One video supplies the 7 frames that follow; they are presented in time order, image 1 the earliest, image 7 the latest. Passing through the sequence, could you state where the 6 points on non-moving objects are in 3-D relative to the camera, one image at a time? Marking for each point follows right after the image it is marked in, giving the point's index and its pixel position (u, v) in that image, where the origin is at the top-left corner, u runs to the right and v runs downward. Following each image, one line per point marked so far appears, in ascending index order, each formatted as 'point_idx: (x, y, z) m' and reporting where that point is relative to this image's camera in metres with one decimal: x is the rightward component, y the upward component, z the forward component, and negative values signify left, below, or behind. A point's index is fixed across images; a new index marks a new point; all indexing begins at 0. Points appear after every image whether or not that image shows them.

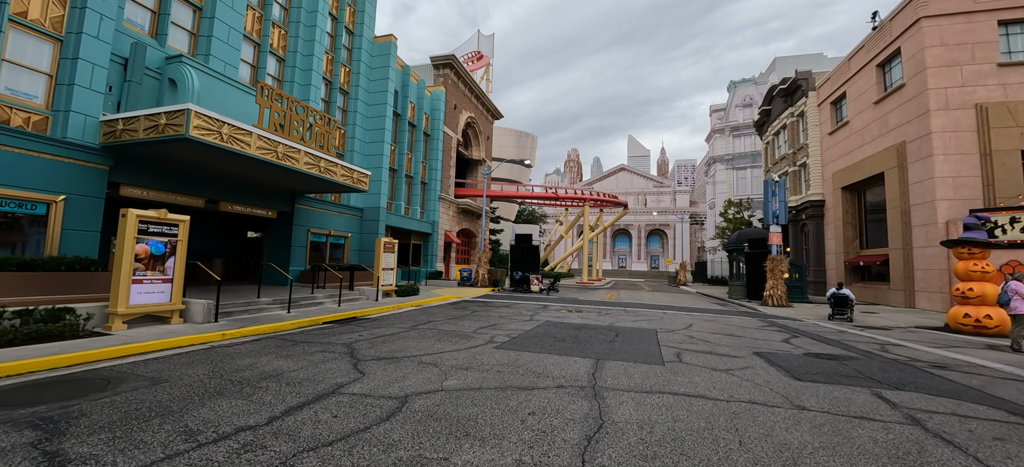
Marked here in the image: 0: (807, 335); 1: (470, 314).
0: (+7.1, -2.4, +9.6) m
1: (-1.2, -2.4, +12.0) m
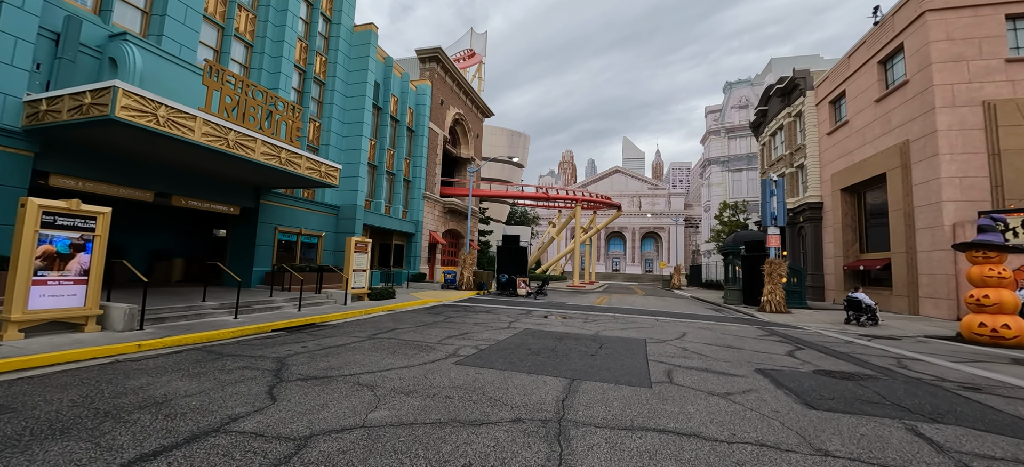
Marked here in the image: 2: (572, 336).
0: (+6.5, -2.4, +8.6) m
1: (-1.9, -2.4, +10.9) m
2: (+1.4, -2.3, +9.0) m
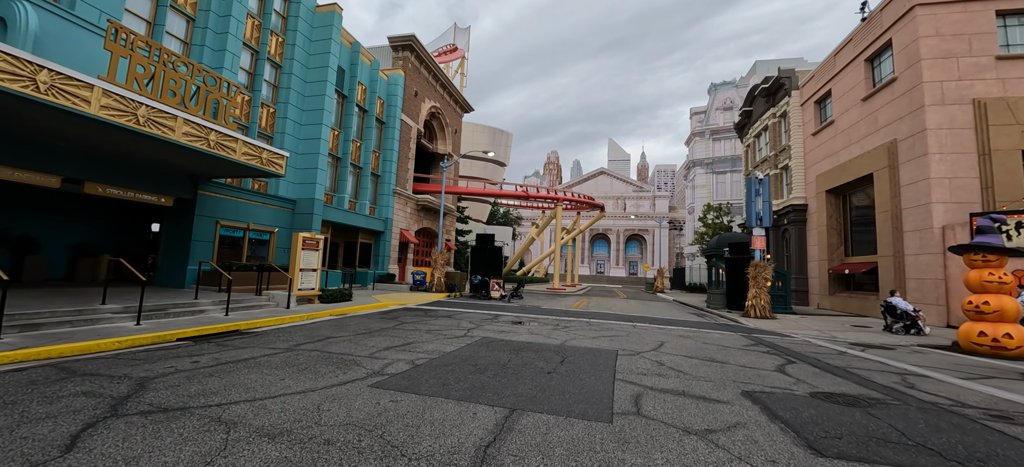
0: (+5.6, -2.4, +7.6) m
1: (-2.8, -2.2, +9.6) m
2: (+0.4, -2.2, +7.8) m
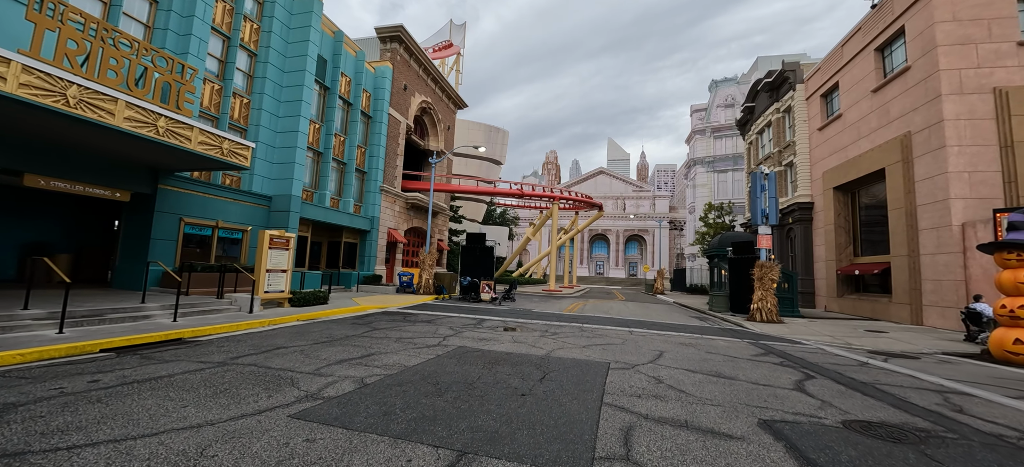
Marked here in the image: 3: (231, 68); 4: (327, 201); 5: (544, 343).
0: (+5.2, -2.3, +6.6) m
1: (-3.2, -2.2, +8.6) m
2: (0.0, -2.1, +6.8) m
3: (-10.1, +5.9, +14.3) m
4: (-8.1, +1.4, +17.5) m
5: (+0.7, -2.3, +8.3) m
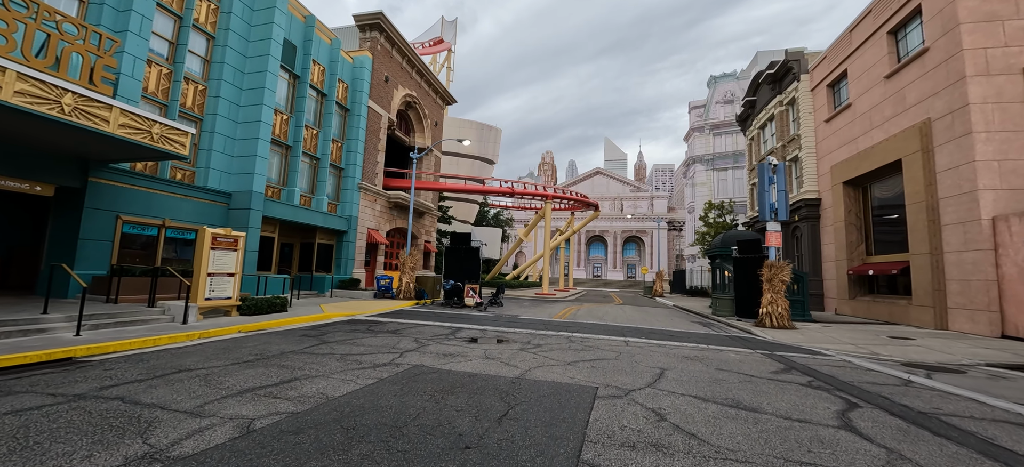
0: (+4.7, -2.2, +5.2) m
1: (-3.7, -2.1, +7.2) m
2: (-0.5, -2.0, +5.4) m
3: (-10.6, +5.9, +12.9) m
4: (-8.7, +1.4, +16.1) m
5: (+0.1, -2.2, +6.9) m
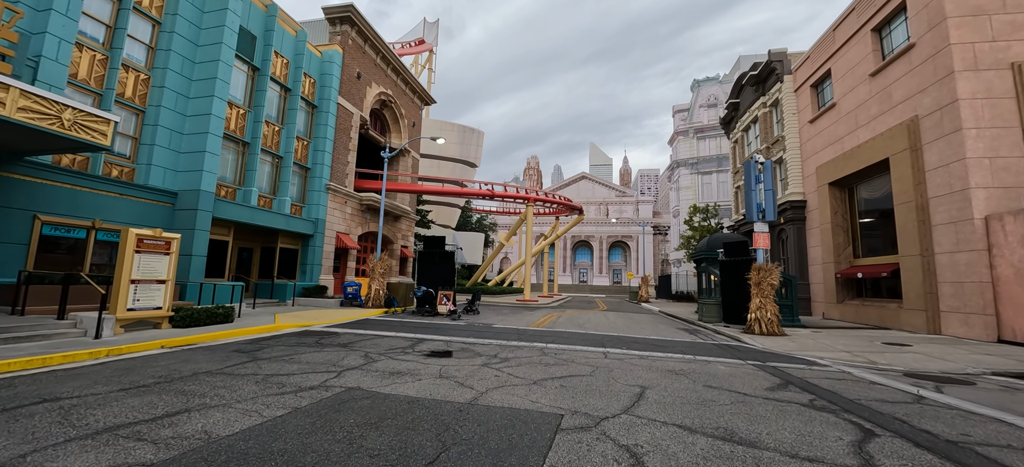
0: (+4.1, -2.1, +4.4) m
1: (-4.4, -2.1, +6.1) m
2: (-1.0, -1.9, +4.4) m
3: (-11.5, +5.8, +11.8) m
4: (-9.6, +1.3, +14.9) m
5: (-0.5, -2.1, +5.9) m
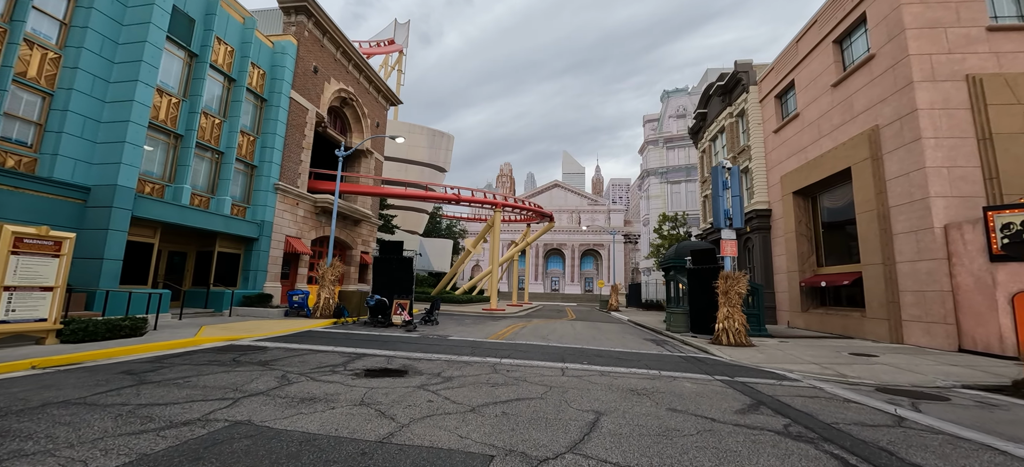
0: (+3.4, -2.1, +3.7) m
1: (-5.2, -2.0, +4.9) m
2: (-1.8, -1.9, +3.4) m
3: (-12.6, +5.8, +10.3) m
4: (-10.9, +1.2, +13.5) m
5: (-1.3, -2.1, +5.0) m
